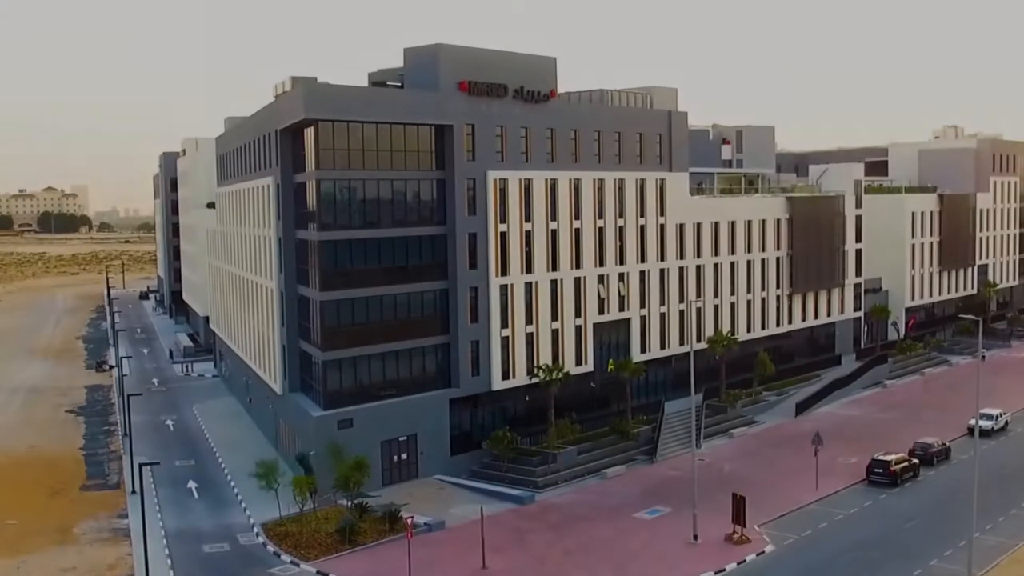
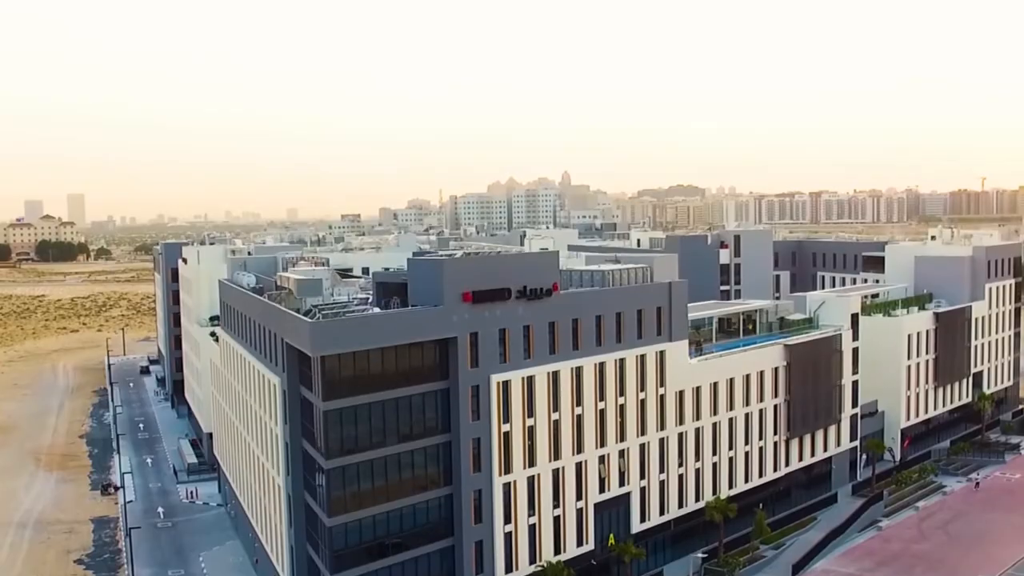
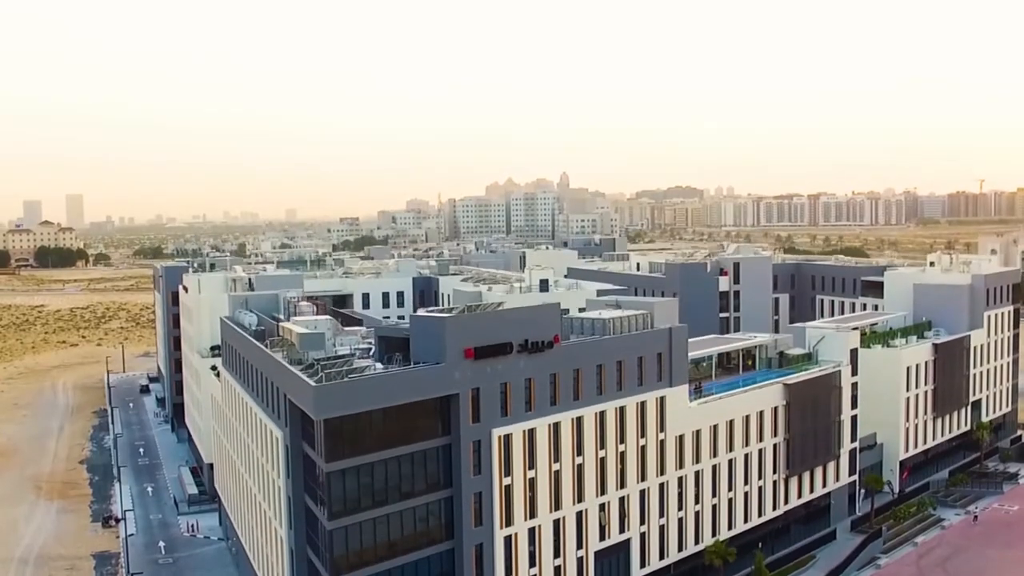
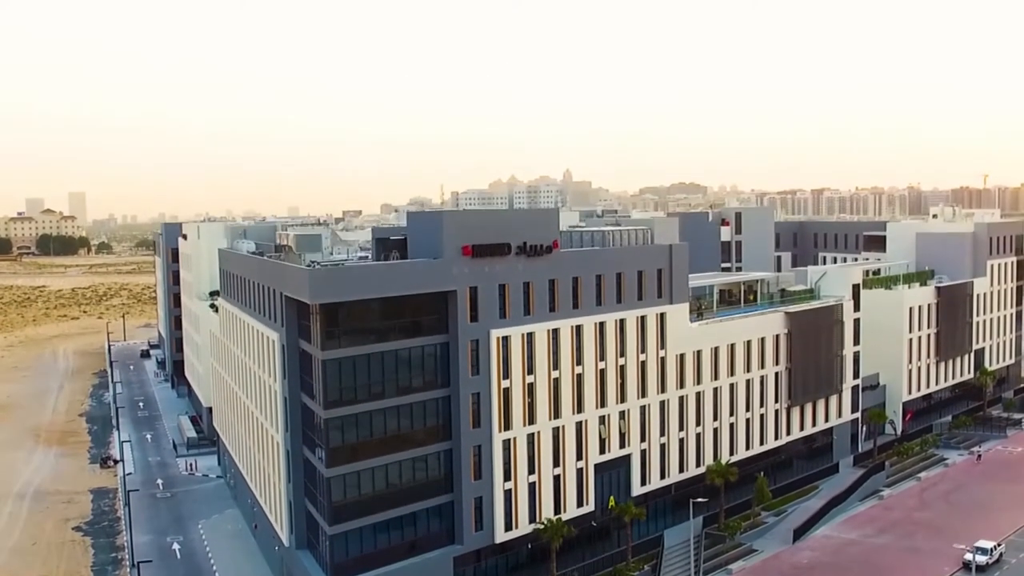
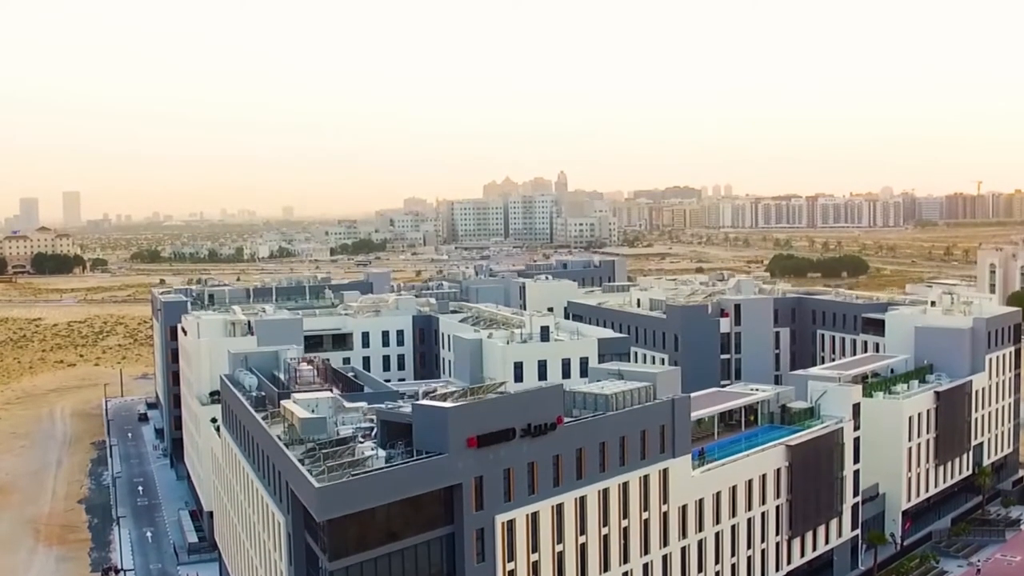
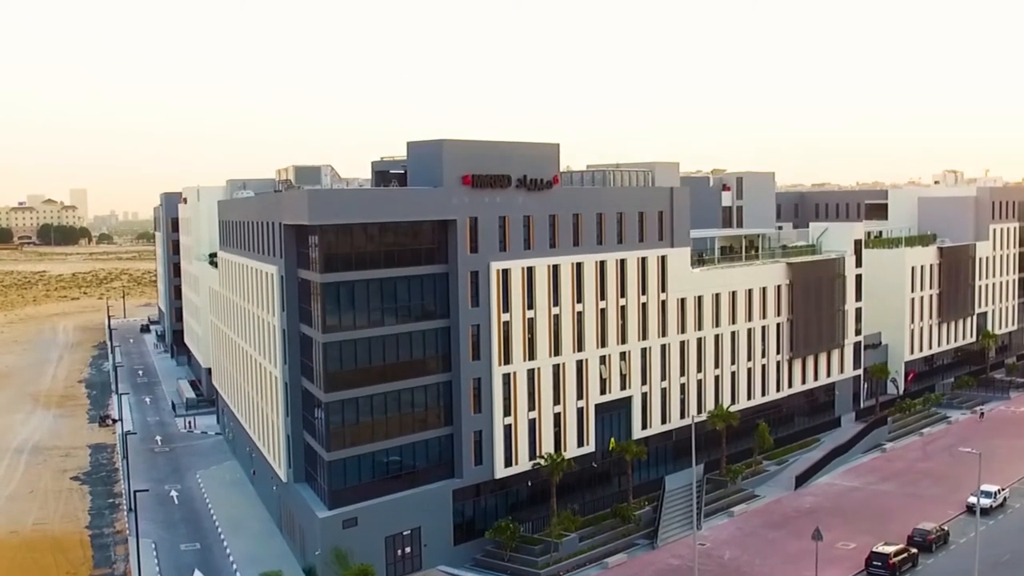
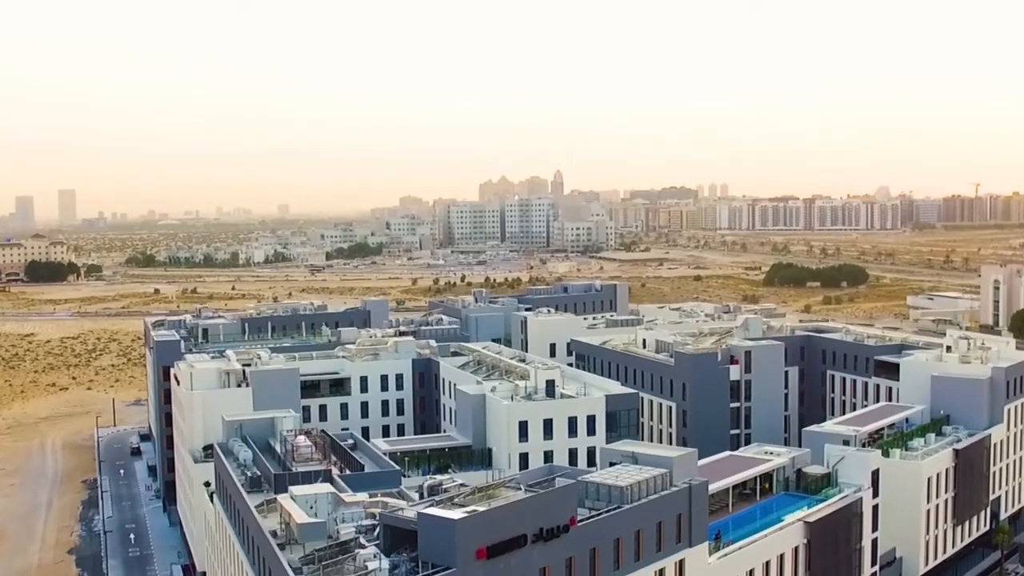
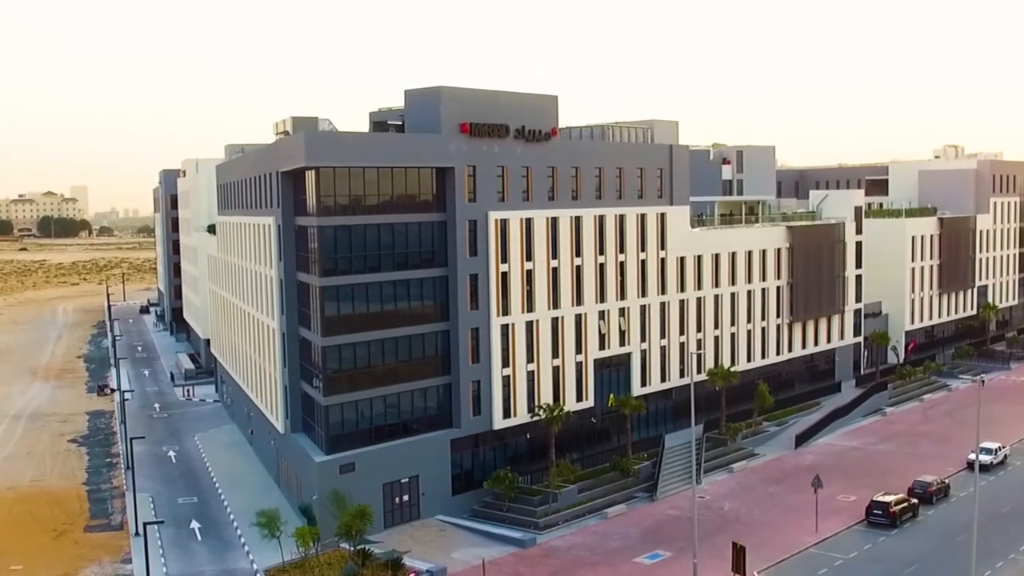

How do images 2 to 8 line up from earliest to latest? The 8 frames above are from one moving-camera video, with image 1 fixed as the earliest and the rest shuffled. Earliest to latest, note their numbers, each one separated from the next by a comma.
8, 6, 4, 2, 3, 5, 7
